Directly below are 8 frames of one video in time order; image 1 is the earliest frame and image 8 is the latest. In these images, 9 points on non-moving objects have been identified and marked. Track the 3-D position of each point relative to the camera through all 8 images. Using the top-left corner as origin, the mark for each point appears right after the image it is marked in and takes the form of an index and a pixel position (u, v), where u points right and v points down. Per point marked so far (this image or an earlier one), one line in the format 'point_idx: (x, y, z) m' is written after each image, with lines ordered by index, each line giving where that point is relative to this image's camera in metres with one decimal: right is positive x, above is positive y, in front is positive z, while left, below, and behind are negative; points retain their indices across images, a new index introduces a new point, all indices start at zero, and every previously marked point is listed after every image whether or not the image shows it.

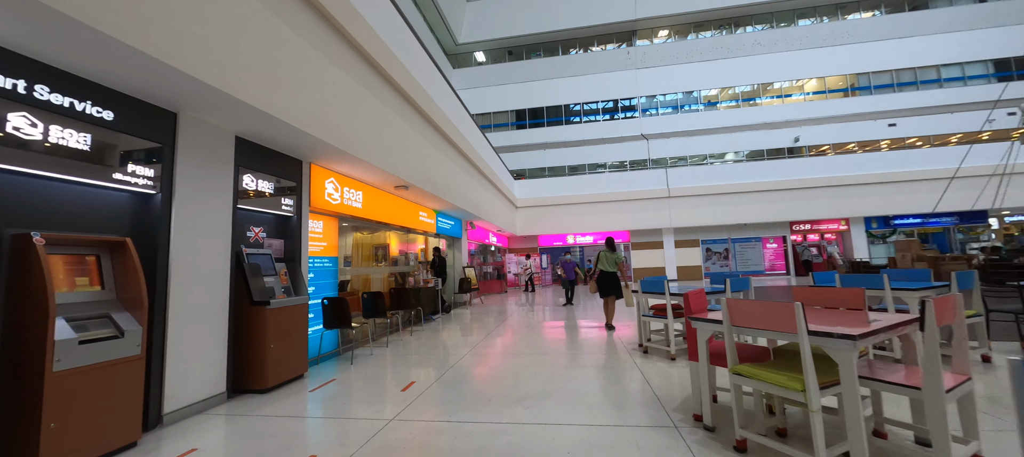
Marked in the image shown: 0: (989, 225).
0: (+17.3, +0.1, +12.9) m
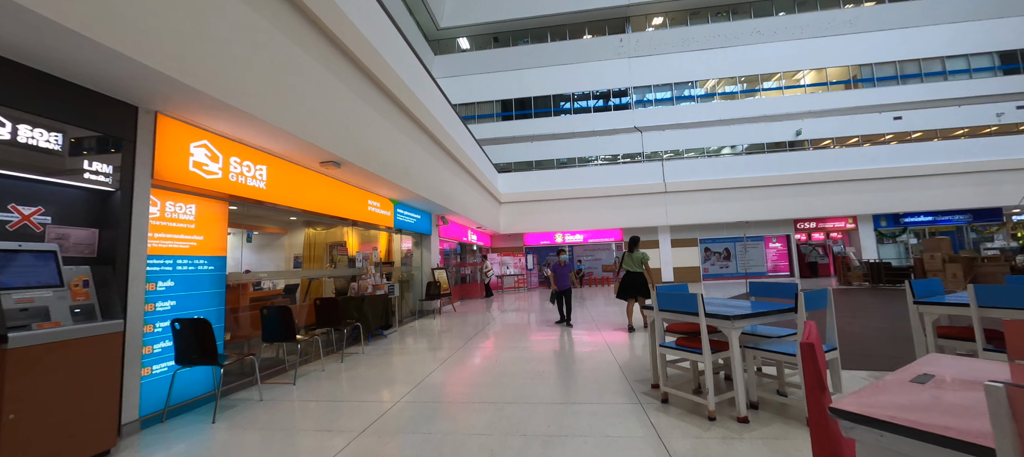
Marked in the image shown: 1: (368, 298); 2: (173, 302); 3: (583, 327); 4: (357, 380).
0: (+16.7, +0.2, +12.1) m
1: (-2.0, -1.0, +5.1) m
2: (-2.6, -0.6, +2.8) m
3: (+1.5, -1.9, +7.2) m
4: (-1.6, -1.5, +3.7) m
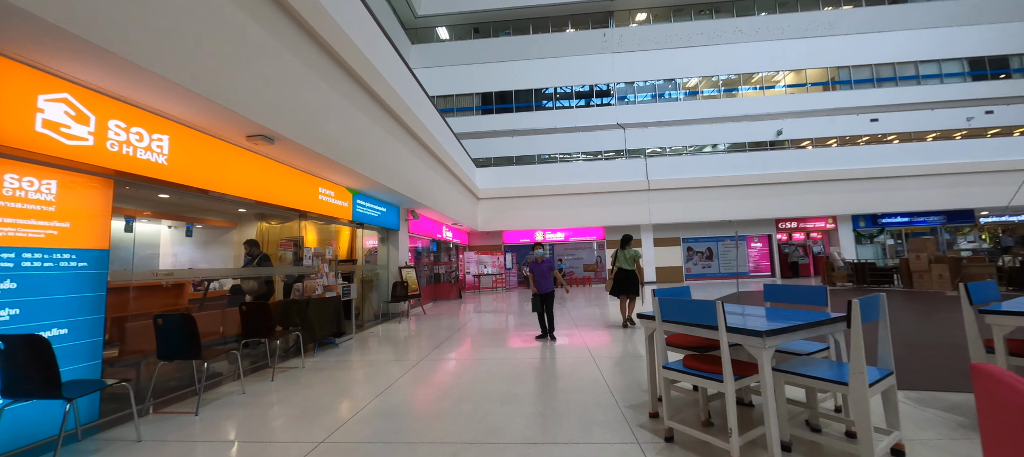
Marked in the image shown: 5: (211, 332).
0: (+16.0, +0.1, +12.4) m
1: (-2.4, -0.9, +4.4) m
2: (-2.8, -0.5, +2.0) m
3: (+1.0, -1.9, +6.7) m
4: (-1.8, -1.4, +3.0) m
5: (-2.9, -1.0, +3.5) m
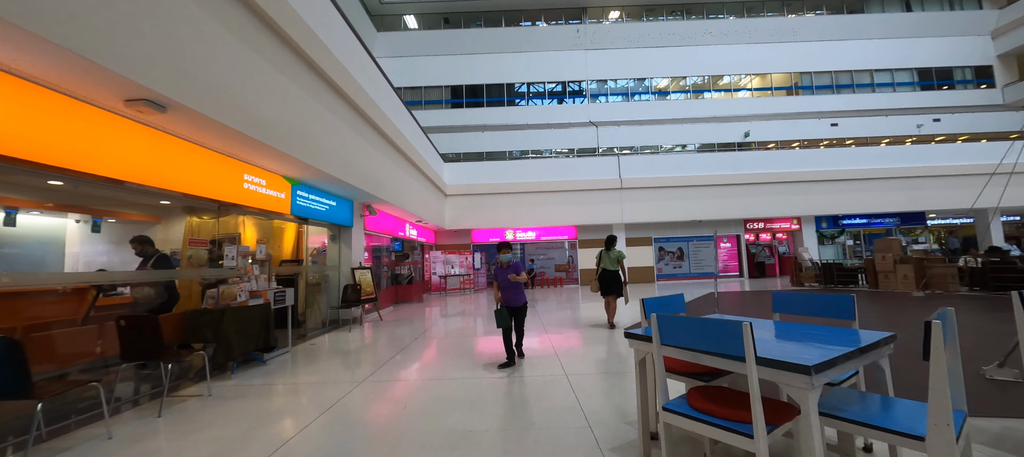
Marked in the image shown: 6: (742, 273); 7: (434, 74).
0: (+14.9, 0.0, +13.0) m
1: (-2.7, -0.8, +3.7) m
2: (-3.0, -0.4, +1.3) m
3: (+0.4, -1.8, +6.3) m
4: (-2.1, -1.4, +2.3) m
5: (-3.2, -0.9, +2.7) m
6: (+8.7, -1.7, +13.7) m
7: (-3.3, +6.6, +15.3) m
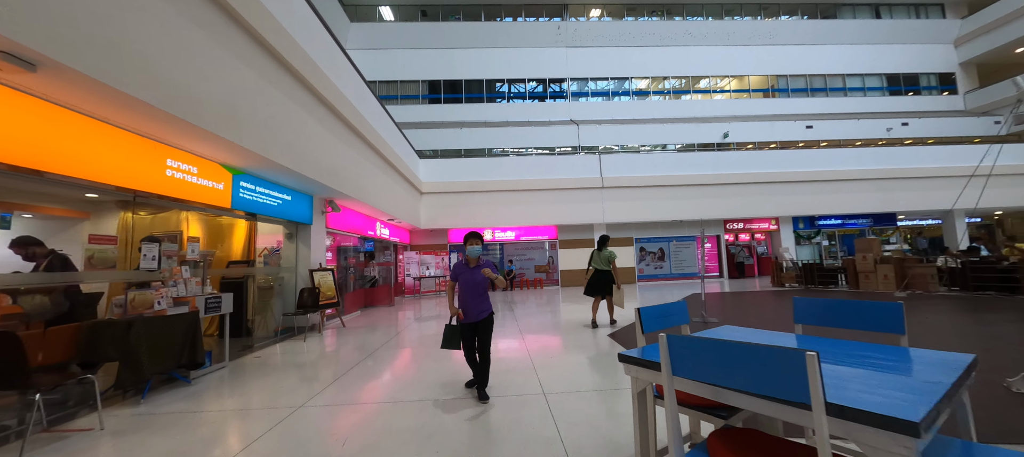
0: (+14.2, 0.0, +13.4) m
1: (-3.0, -0.8, +3.1) m
2: (-3.1, -0.4, +0.7) m
3: (0.0, -1.8, +5.8) m
4: (-2.3, -1.3, +1.8) m
5: (-3.4, -0.9, +2.1) m
6: (+7.9, -1.7, +13.7) m
7: (-4.2, +6.6, +14.7) m
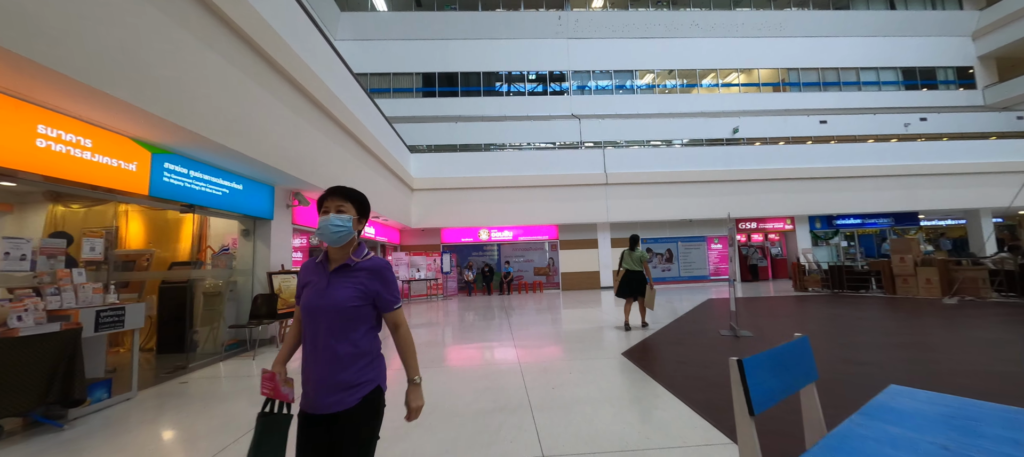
0: (+14.1, 0.0, +12.6) m
1: (-3.1, -0.7, +2.3) m
2: (-3.2, -0.3, -0.1) m
3: (0.0, -1.8, +5.1) m
4: (-2.4, -1.3, +1.0) m
5: (-3.5, -0.8, +1.4) m
6: (+7.9, -1.7, +12.9) m
7: (-4.2, +6.6, +14.0) m
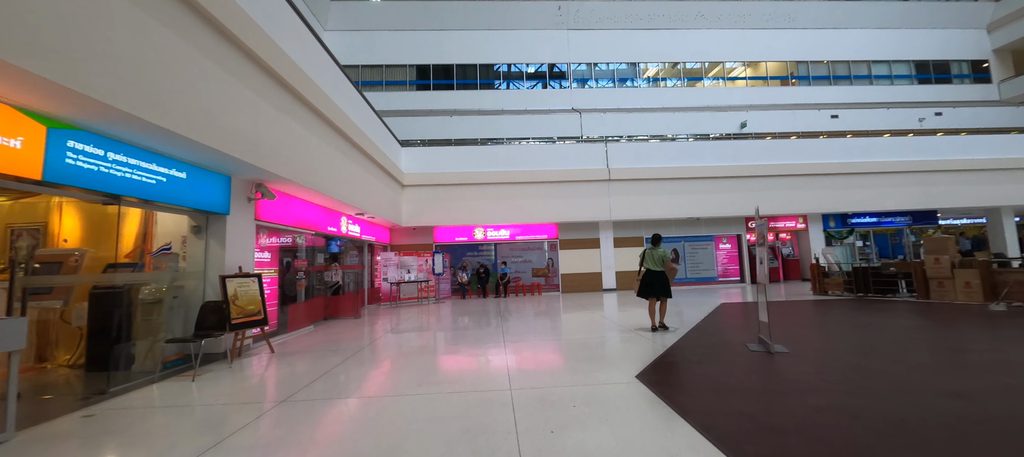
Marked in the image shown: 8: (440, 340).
0: (+14.0, 0.0, +12.0) m
1: (-3.1, -0.7, +1.7) m
2: (-3.3, -0.2, -0.7) m
3: (-0.1, -1.7, +4.5) m
4: (-2.4, -1.2, +0.4) m
5: (-3.6, -0.8, +0.7) m
6: (+7.8, -1.7, +12.3) m
7: (-4.3, +6.6, +13.4) m
8: (-1.2, -1.8, +5.8) m
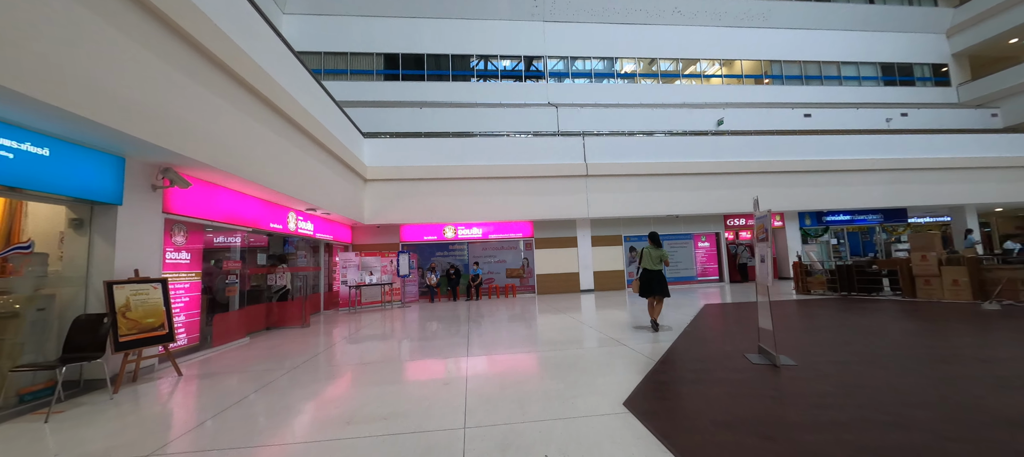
0: (+13.1, +0.1, +12.3) m
1: (-3.3, -0.6, +0.9) m
2: (-3.3, -0.2, -1.5) m
3: (-0.5, -1.7, +3.8) m
4: (-2.6, -1.2, -0.3) m
5: (-3.7, -0.7, -0.1) m
6: (+6.9, -1.6, +12.2) m
7: (-5.2, +6.7, +12.5) m
8: (-1.7, -1.8, +5.1) m
